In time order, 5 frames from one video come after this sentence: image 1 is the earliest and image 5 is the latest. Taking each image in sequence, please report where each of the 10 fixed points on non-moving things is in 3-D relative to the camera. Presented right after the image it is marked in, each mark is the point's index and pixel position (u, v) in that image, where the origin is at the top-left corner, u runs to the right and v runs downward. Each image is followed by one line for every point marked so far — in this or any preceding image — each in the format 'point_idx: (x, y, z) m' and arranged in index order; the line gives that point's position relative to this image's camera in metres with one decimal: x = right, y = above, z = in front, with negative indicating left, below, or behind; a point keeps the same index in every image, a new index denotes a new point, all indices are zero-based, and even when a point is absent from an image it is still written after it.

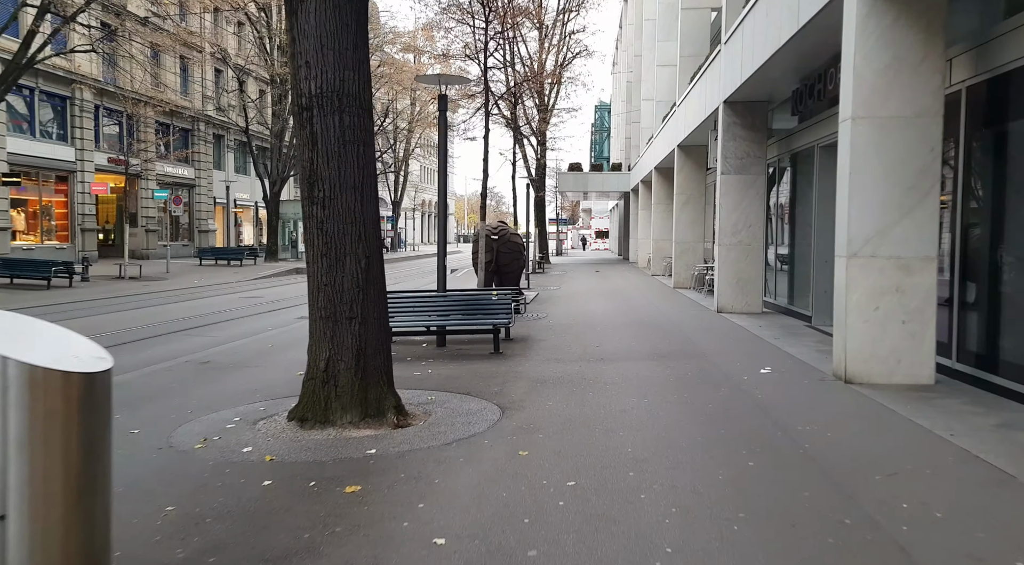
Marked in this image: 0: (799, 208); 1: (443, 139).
0: (+5.6, +1.4, +15.5) m
1: (-1.0, +2.1, +11.9) m
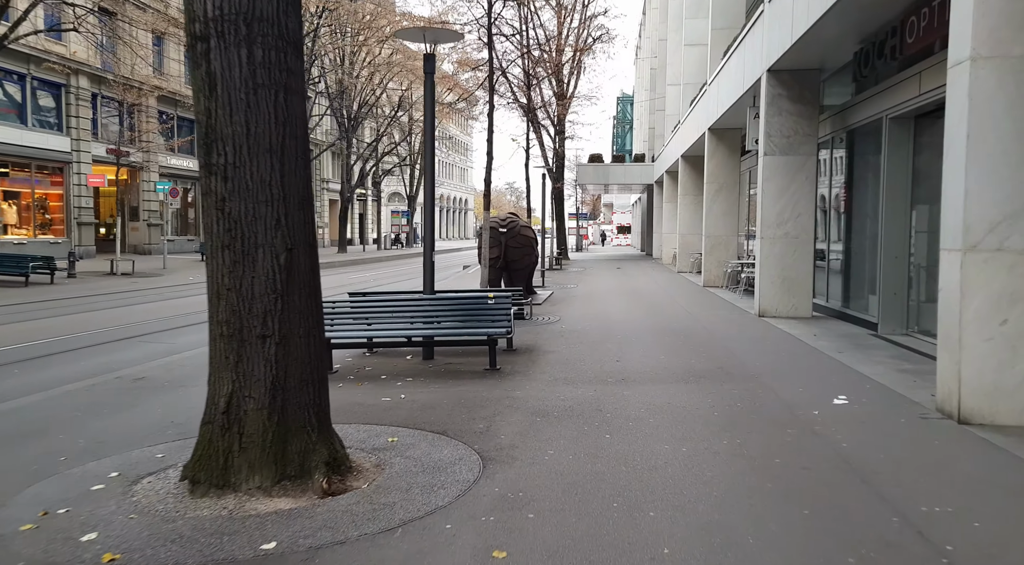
0: (+5.7, +1.4, +13.2) m
1: (-1.0, +2.1, +9.8) m
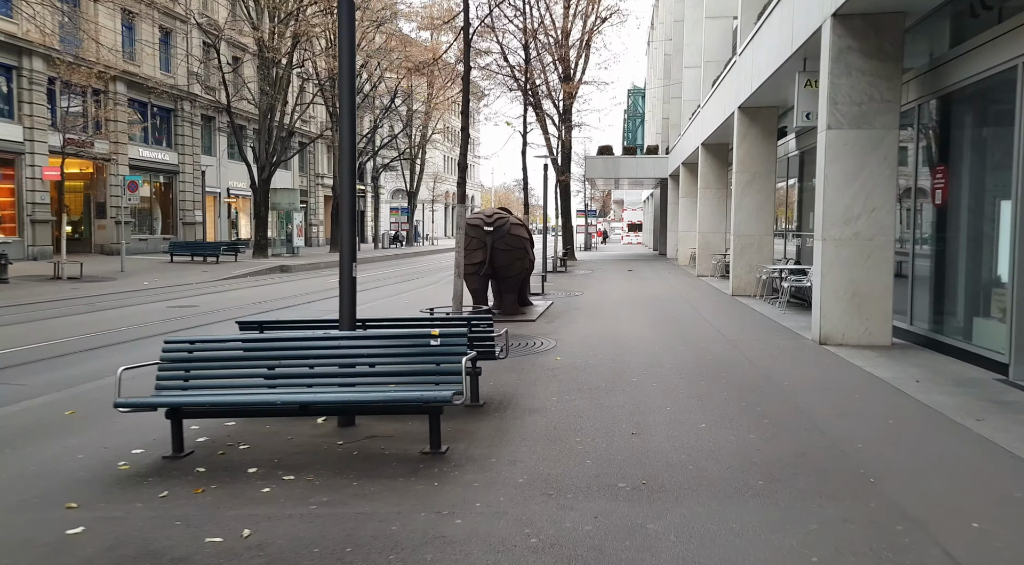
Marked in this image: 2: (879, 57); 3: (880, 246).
0: (+5.4, +1.2, +9.7) m
1: (-1.3, +1.9, +6.4) m
2: (+4.6, +2.9, +10.1) m
3: (+4.7, +0.5, +10.2) m
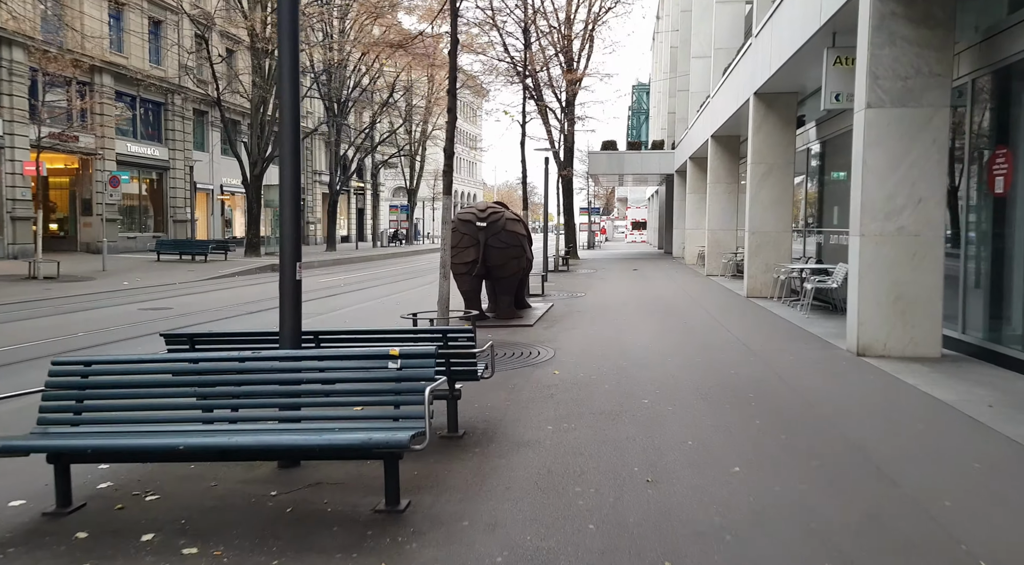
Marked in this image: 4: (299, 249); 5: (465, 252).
0: (+5.3, +1.2, +8.4) m
1: (-1.4, +1.9, +5.1) m
2: (+4.5, +2.8, +8.8) m
3: (+4.6, +0.5, +8.9) m
4: (-1.4, +0.3, +5.4) m
5: (-0.8, +0.5, +13.4) m
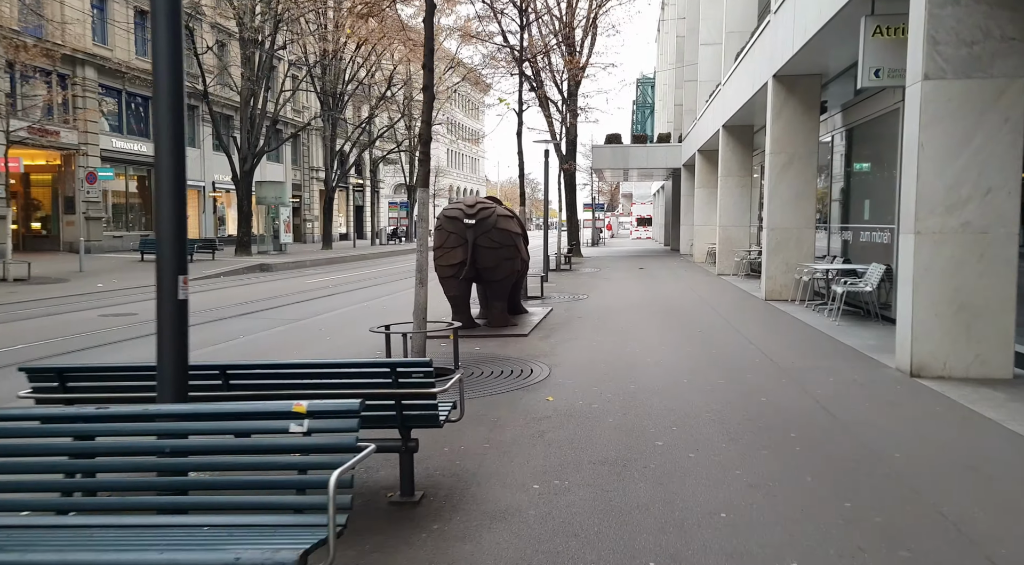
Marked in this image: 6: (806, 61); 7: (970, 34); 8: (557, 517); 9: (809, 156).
0: (+5.2, +1.1, +6.9) m
1: (-1.6, +1.8, +3.6) m
2: (+4.4, +2.8, +7.2) m
3: (+4.5, +0.4, +7.4) m
4: (-1.5, +0.2, +3.9) m
5: (-0.9, +0.5, +12.0) m
6: (+5.3, +4.0, +14.4) m
7: (+4.2, +2.3, +7.3) m
8: (+0.2, -1.2, +4.2) m
9: (+5.7, +2.5, +15.5) m
